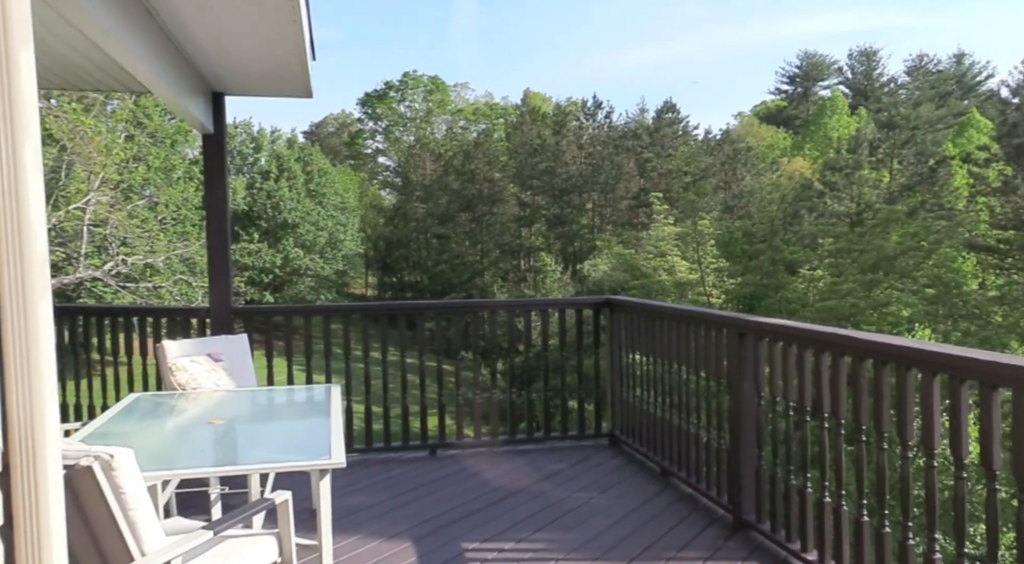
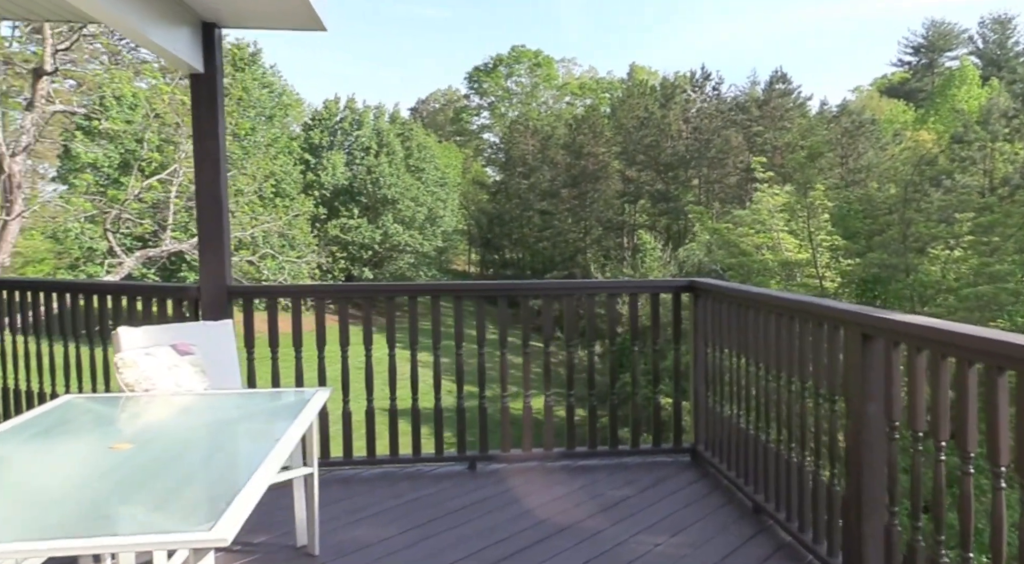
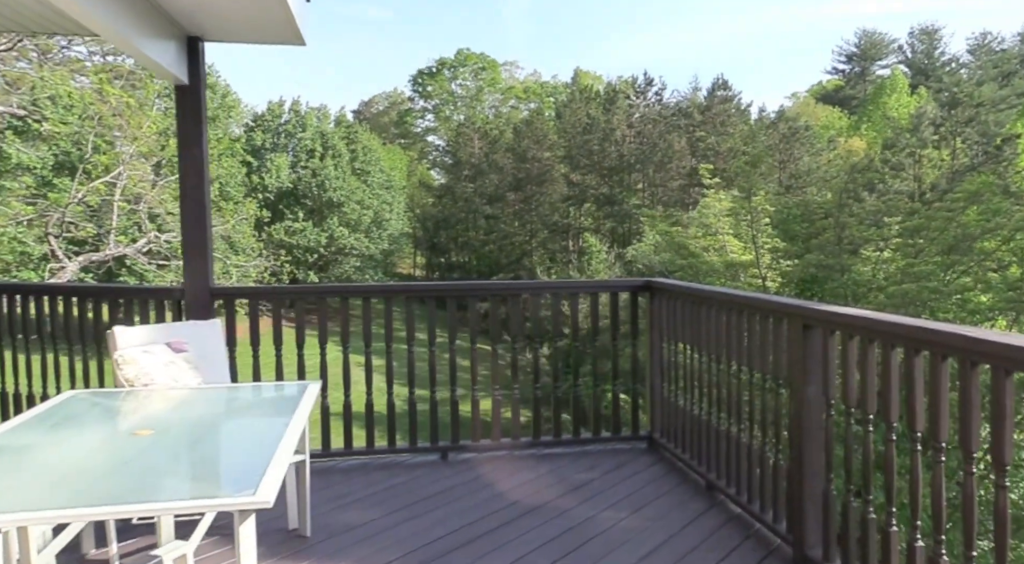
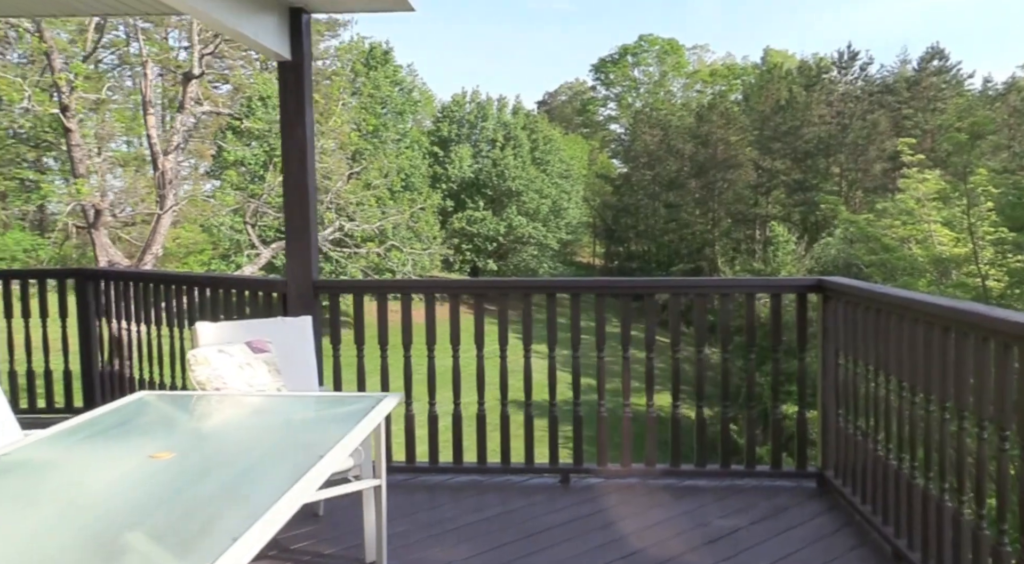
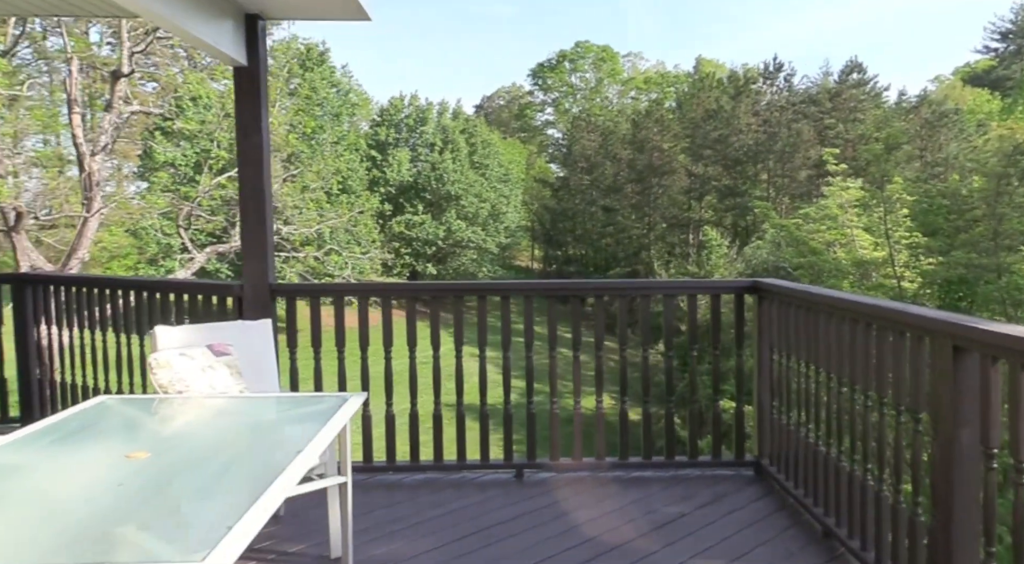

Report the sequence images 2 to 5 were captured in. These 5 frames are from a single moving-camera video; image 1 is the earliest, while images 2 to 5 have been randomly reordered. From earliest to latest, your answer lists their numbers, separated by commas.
3, 2, 5, 4
